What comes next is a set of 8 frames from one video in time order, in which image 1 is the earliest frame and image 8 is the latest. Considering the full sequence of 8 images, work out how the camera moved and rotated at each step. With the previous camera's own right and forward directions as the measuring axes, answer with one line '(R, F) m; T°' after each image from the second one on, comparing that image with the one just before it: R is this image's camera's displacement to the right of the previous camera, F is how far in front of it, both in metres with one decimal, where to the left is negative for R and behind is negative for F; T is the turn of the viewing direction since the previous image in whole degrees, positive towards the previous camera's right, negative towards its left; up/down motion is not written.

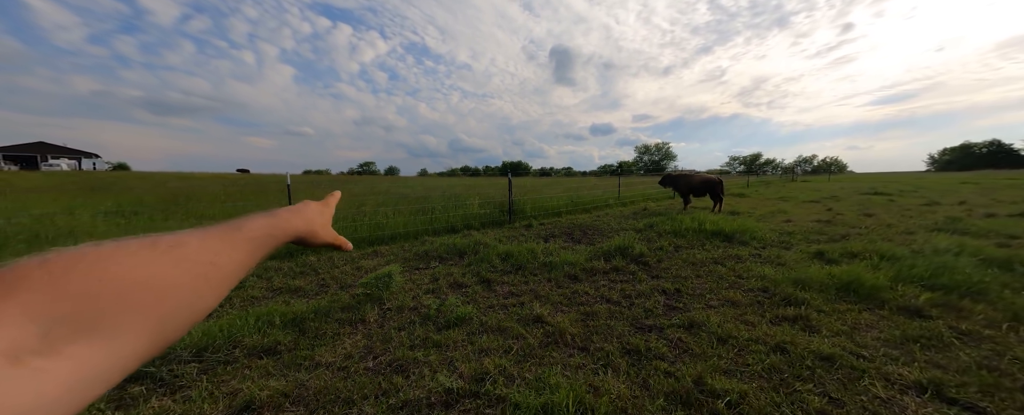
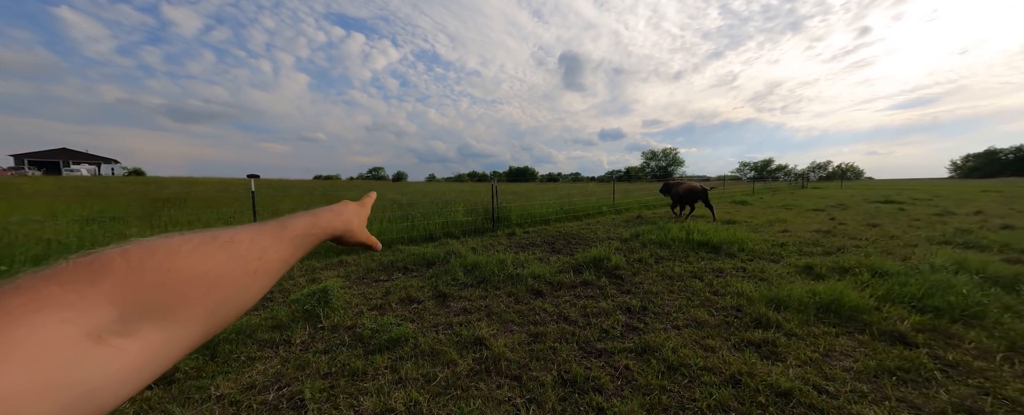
(+0.5, +0.2) m; -1°
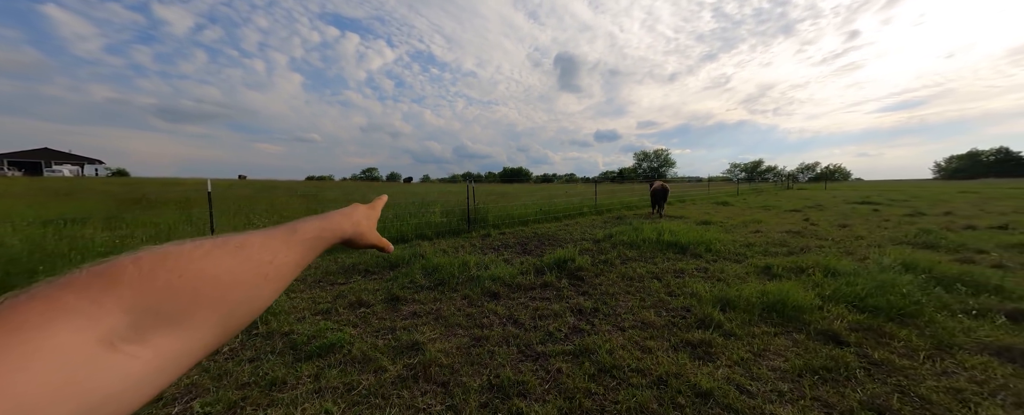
(+0.4, 0.0) m; +1°
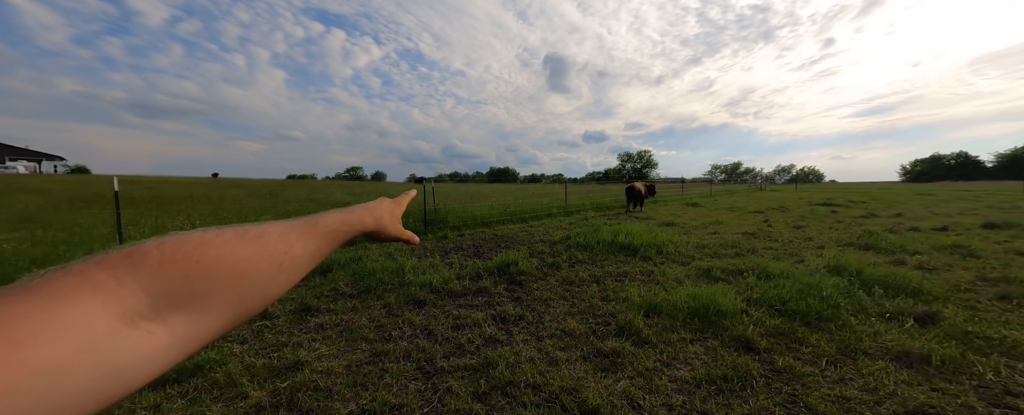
(+0.7, +0.1) m; +2°
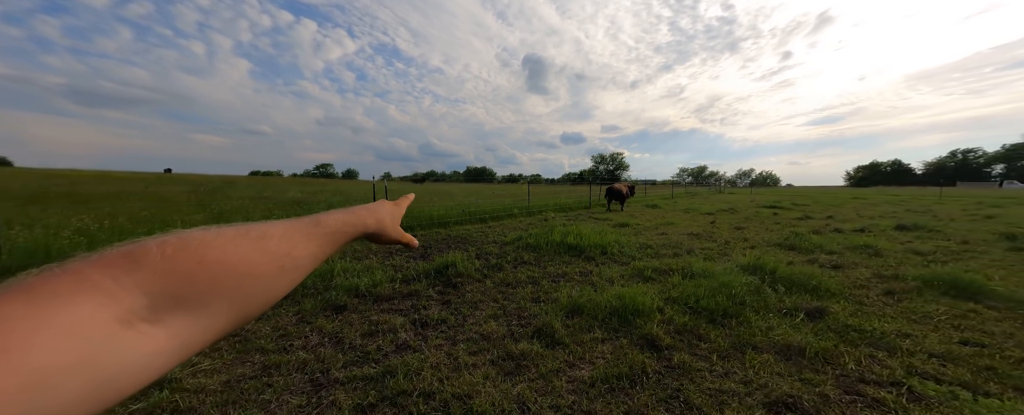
(+0.5, 0.0) m; +4°
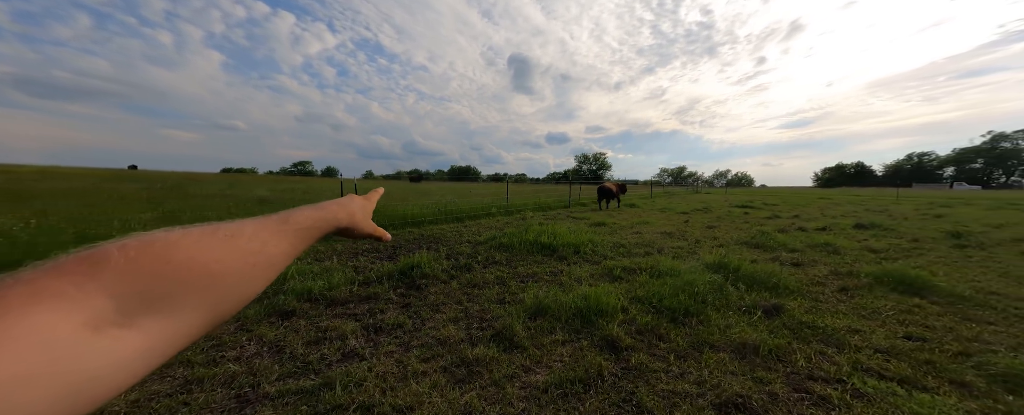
(+0.2, +0.1) m; +3°
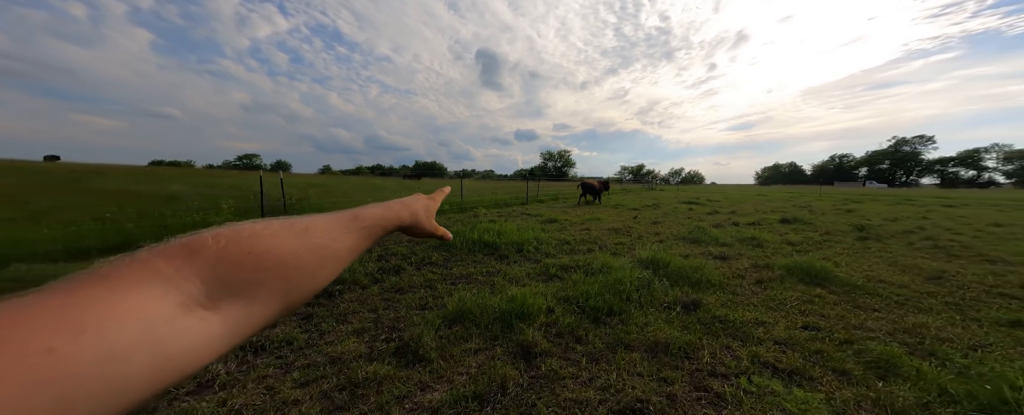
(+0.5, +0.2) m; +6°
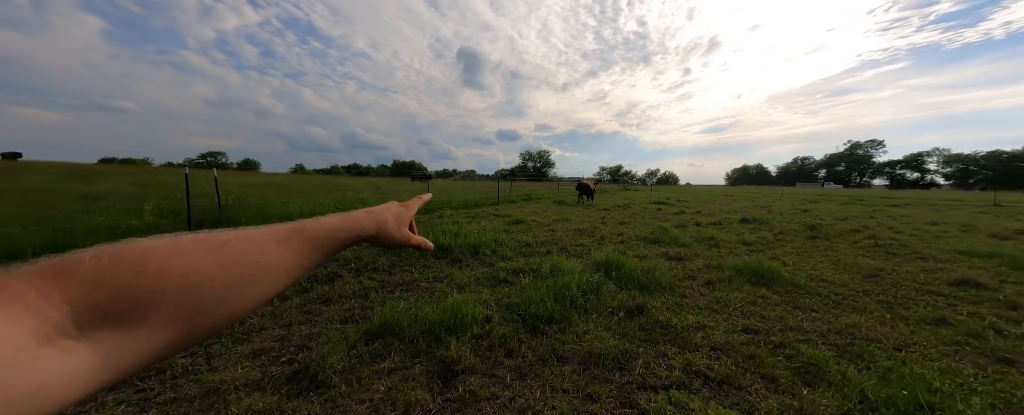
(+0.5, +0.2) m; +3°
